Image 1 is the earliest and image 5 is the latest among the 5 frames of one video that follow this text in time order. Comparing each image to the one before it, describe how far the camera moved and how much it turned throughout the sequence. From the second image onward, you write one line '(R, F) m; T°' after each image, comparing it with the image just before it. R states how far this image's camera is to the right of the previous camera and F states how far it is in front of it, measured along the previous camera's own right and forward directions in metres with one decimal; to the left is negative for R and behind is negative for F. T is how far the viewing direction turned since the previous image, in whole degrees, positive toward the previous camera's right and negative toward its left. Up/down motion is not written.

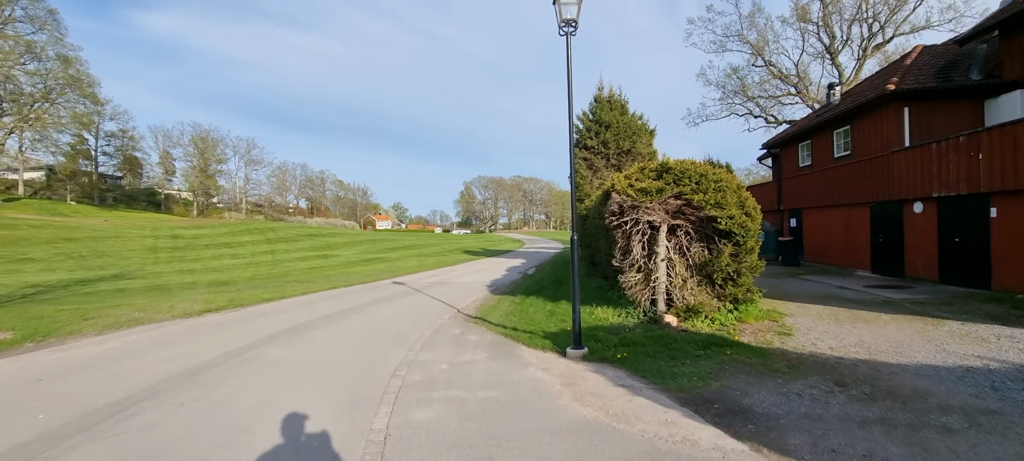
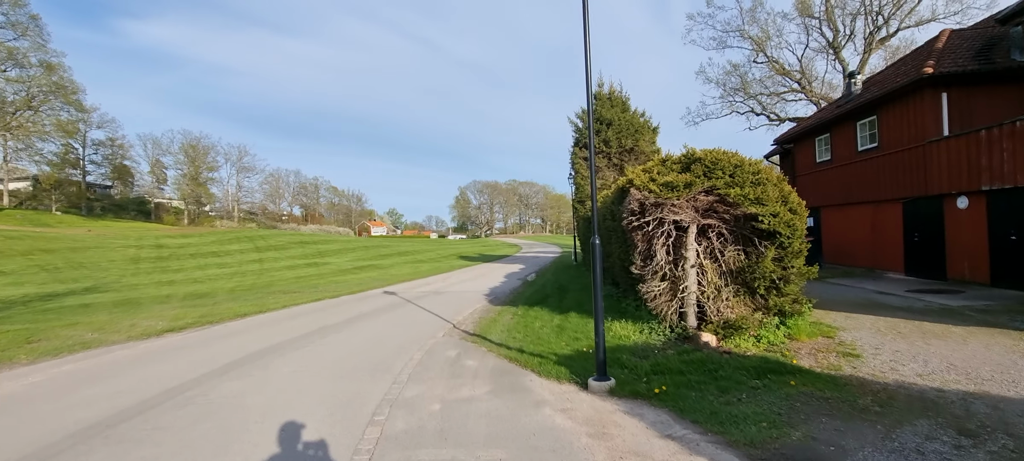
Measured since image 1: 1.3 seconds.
(-0.1, +1.3) m; 0°
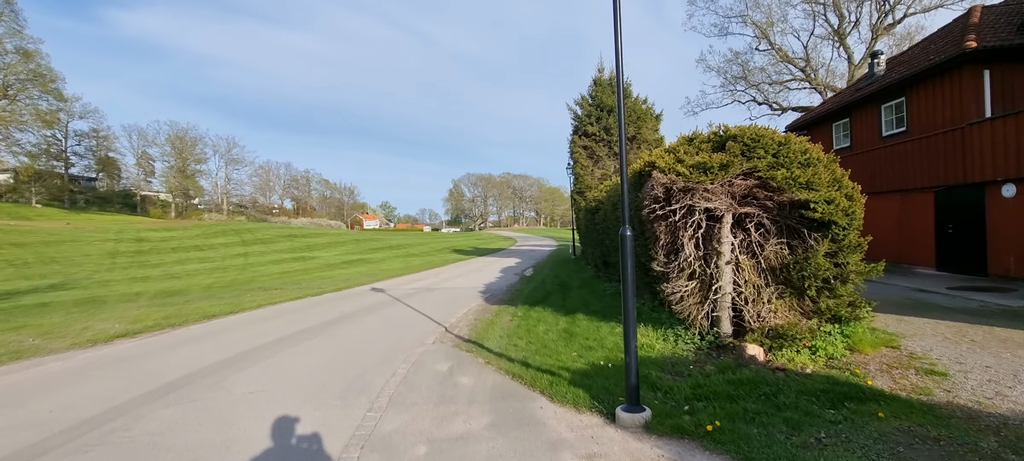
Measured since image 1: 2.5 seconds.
(-0.1, +1.2) m; +1°
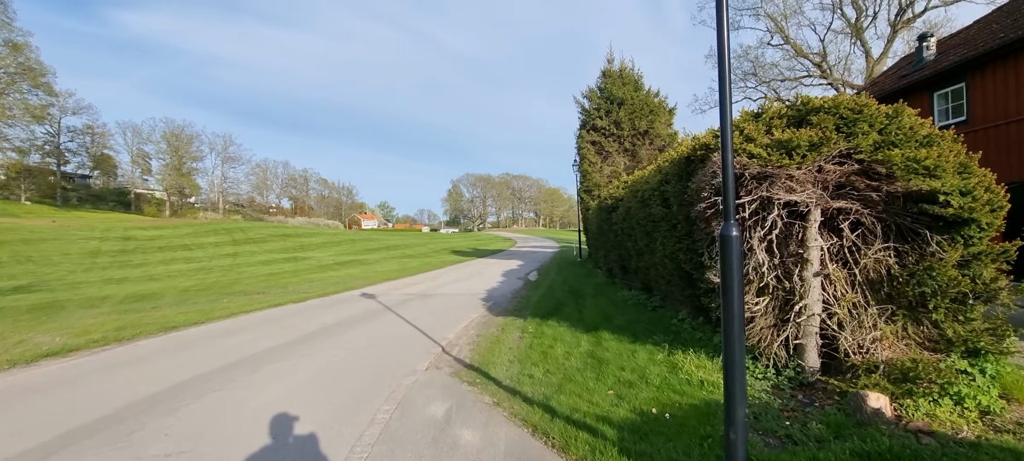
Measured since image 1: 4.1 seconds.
(-0.2, +1.5) m; 0°
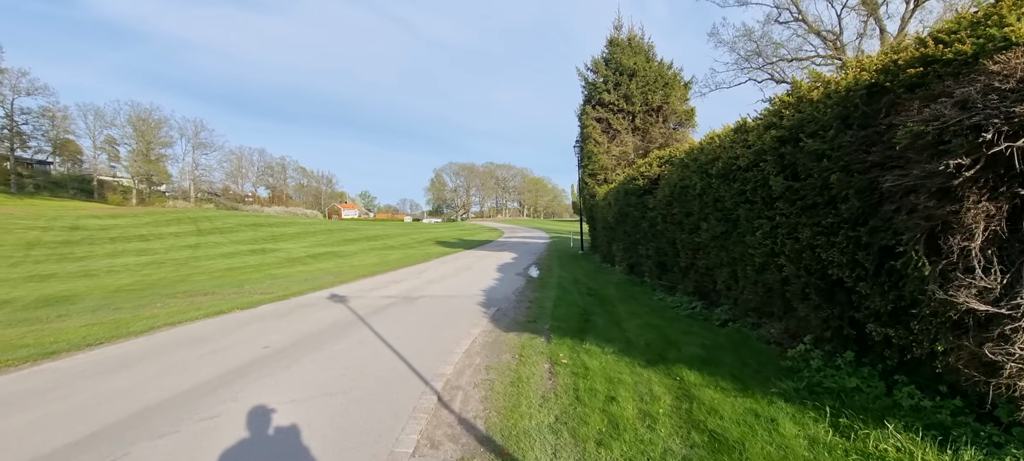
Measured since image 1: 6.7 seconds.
(-0.5, +2.6) m; +2°
